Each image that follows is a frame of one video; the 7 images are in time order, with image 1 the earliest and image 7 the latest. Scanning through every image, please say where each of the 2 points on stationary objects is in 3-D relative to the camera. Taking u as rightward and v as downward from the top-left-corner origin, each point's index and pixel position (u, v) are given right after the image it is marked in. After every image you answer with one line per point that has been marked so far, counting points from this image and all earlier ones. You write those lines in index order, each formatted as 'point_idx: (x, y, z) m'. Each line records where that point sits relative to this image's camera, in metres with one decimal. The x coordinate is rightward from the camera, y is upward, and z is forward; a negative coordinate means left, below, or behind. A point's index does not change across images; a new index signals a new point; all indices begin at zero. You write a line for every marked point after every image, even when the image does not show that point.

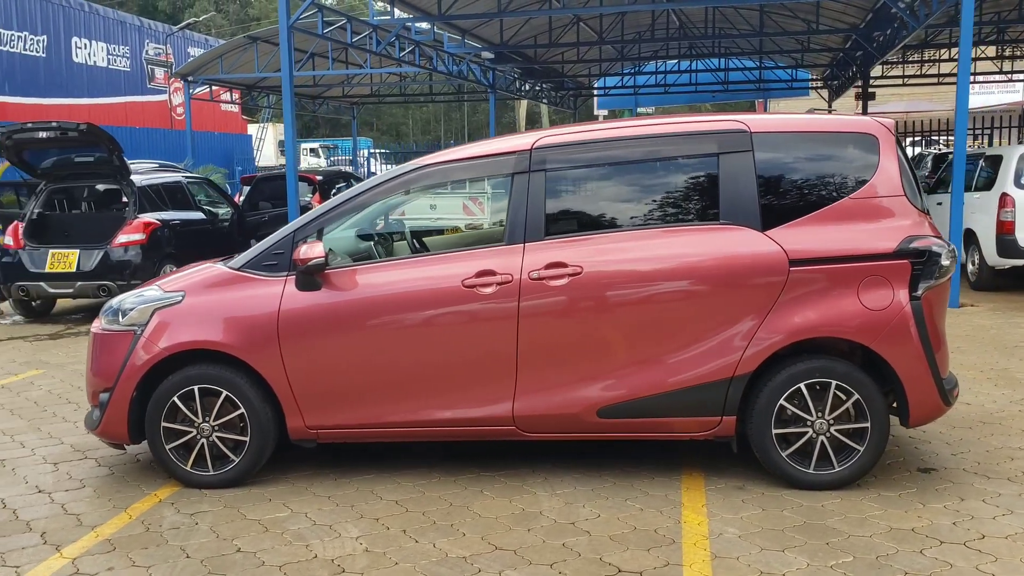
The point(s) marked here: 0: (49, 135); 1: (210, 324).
0: (-4.8, +1.6, +9.7) m
1: (-1.4, -0.2, +4.4) m
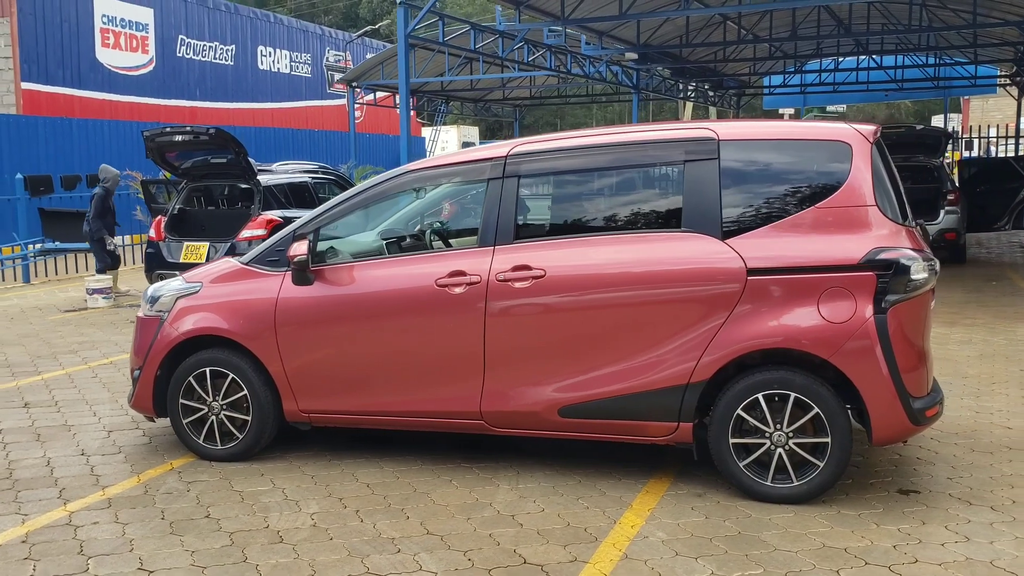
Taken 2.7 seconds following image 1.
0: (-3.7, +1.7, +10.7) m
1: (-1.5, -0.1, +4.8) m
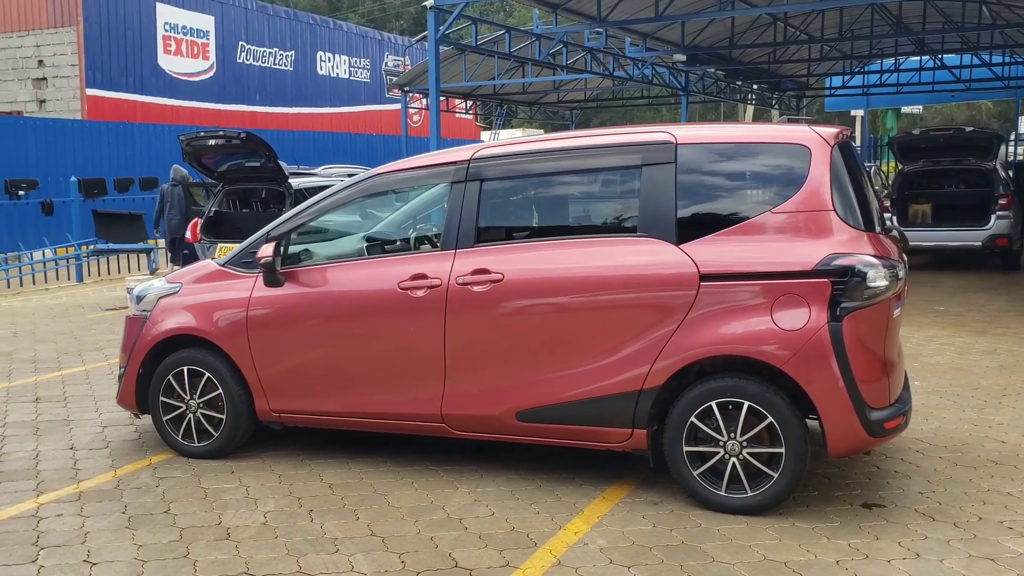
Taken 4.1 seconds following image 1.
0: (-3.4, +1.7, +11.0) m
1: (-1.7, -0.1, +5.0) m
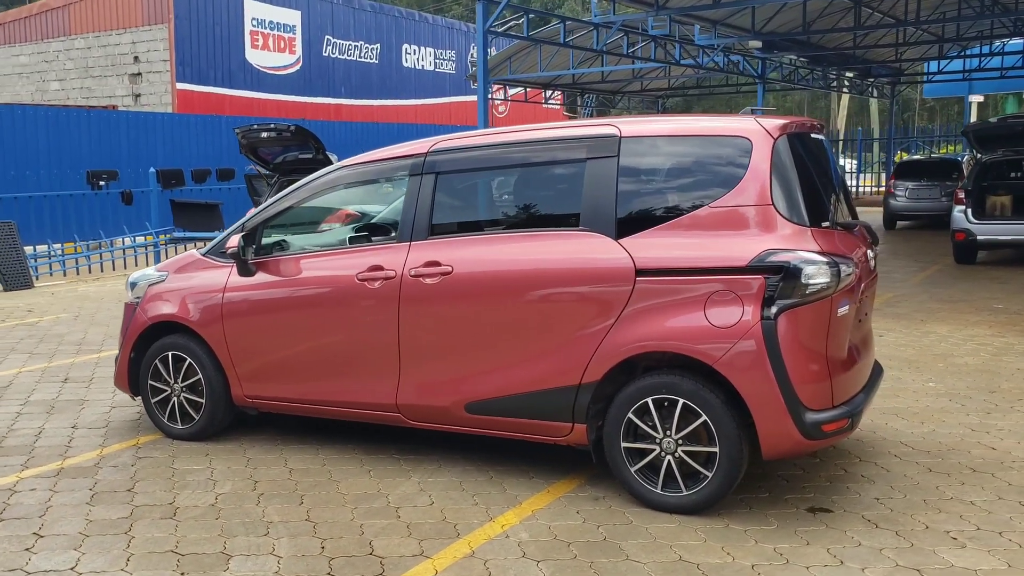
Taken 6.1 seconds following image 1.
0: (-2.9, +1.8, +11.3) m
1: (-1.8, -0.1, +5.2) m
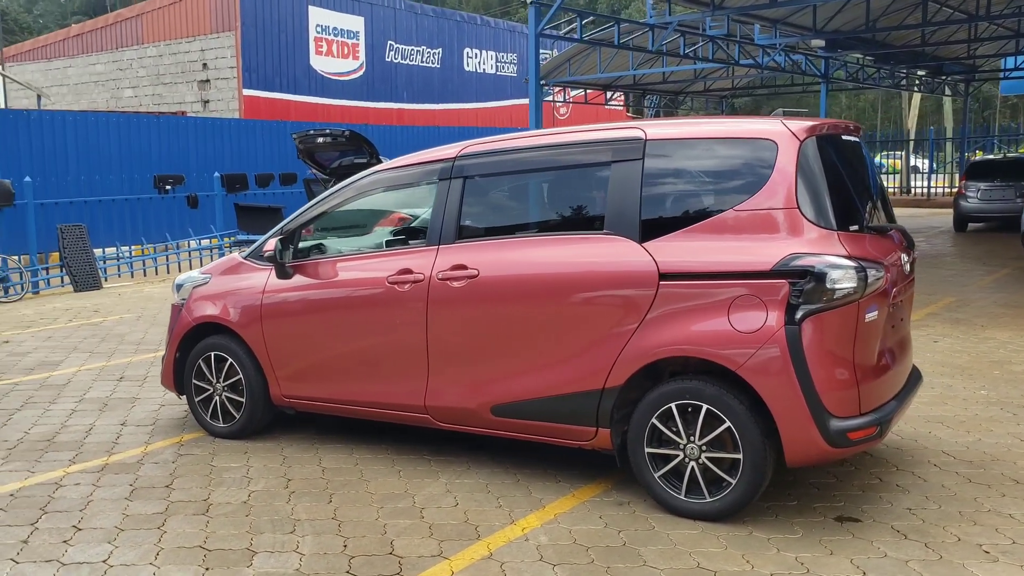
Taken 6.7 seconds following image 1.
0: (-2.3, +1.8, +11.6) m
1: (-1.6, -0.1, +5.3) m
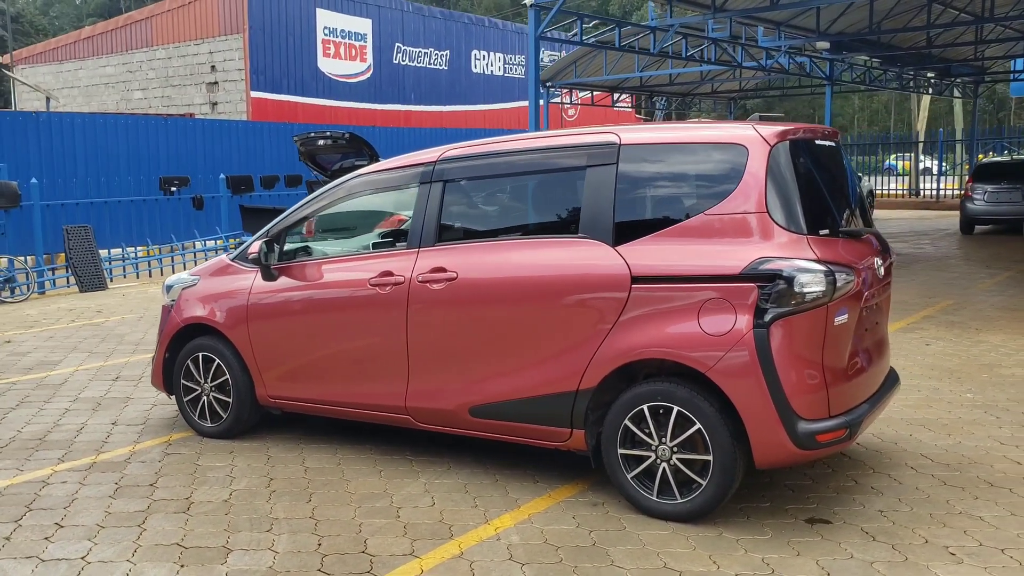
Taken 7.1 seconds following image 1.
0: (-2.3, +1.8, +11.6) m
1: (-1.7, -0.1, +5.4) m
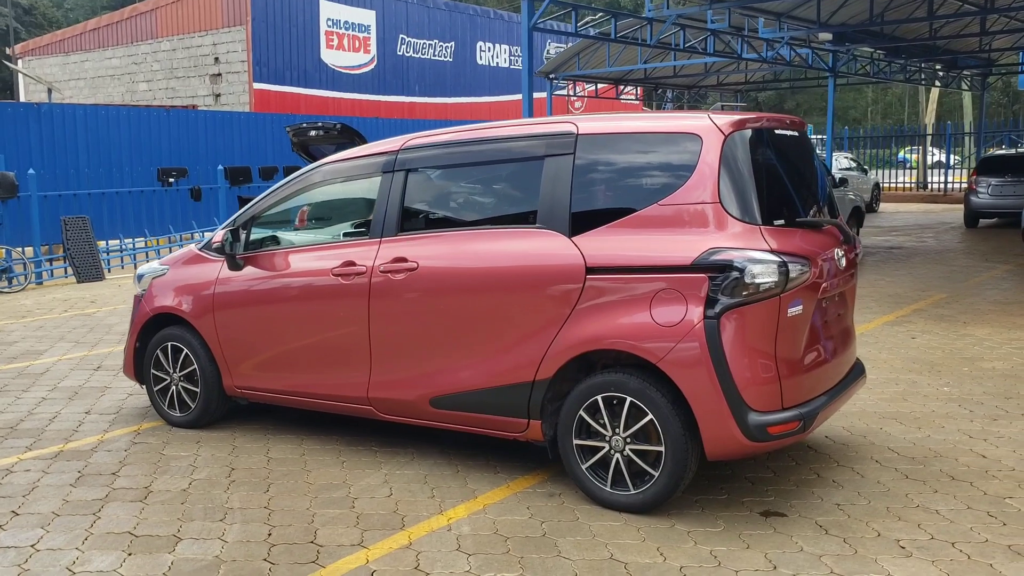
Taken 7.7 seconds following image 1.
0: (-2.4, +1.9, +11.6) m
1: (-1.9, 0.0, +5.4) m
